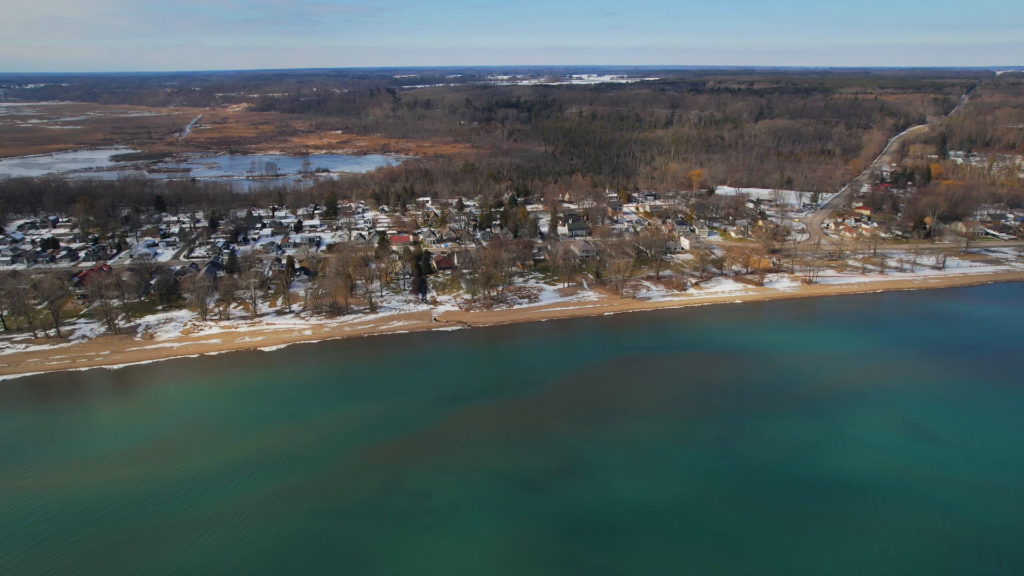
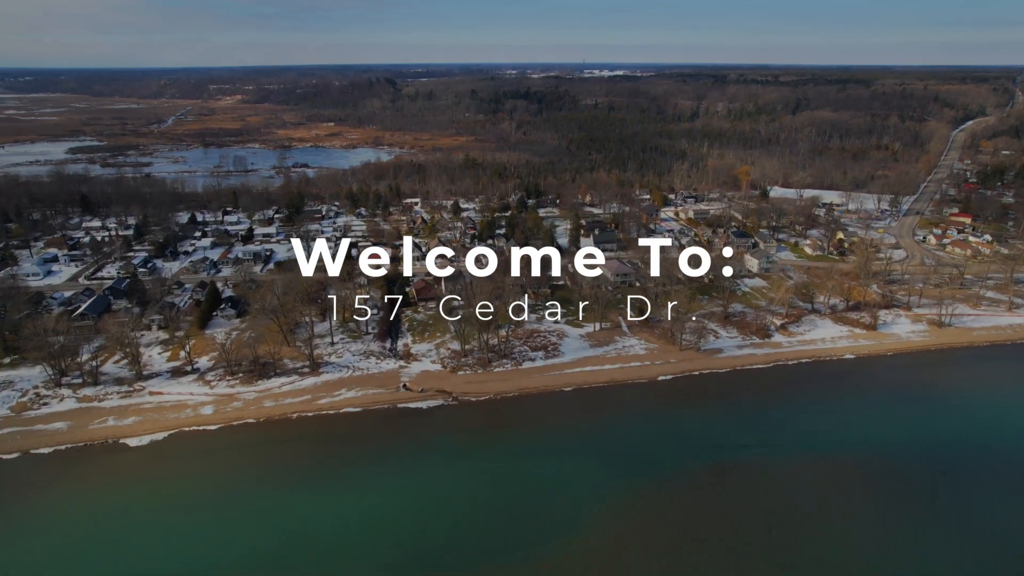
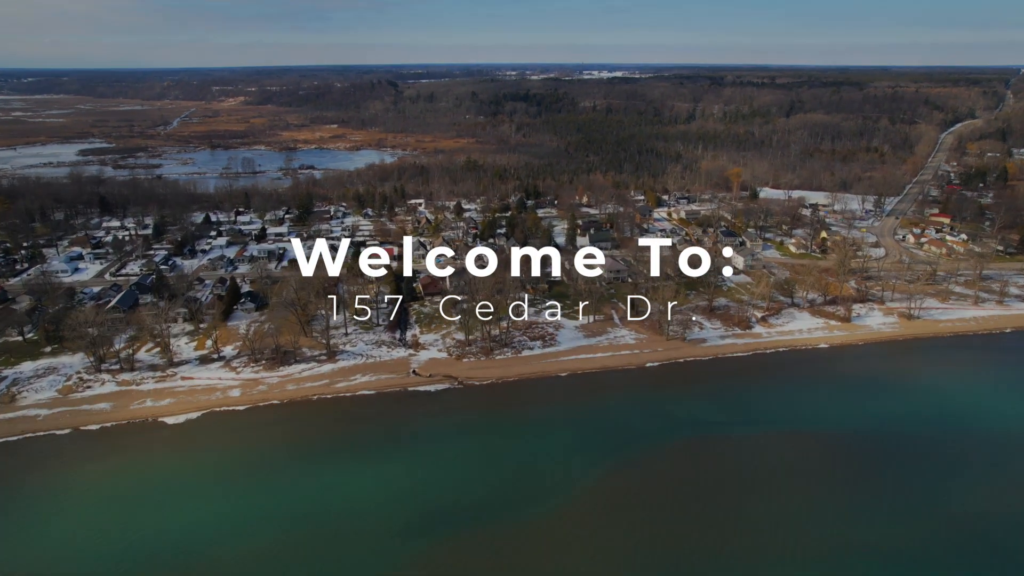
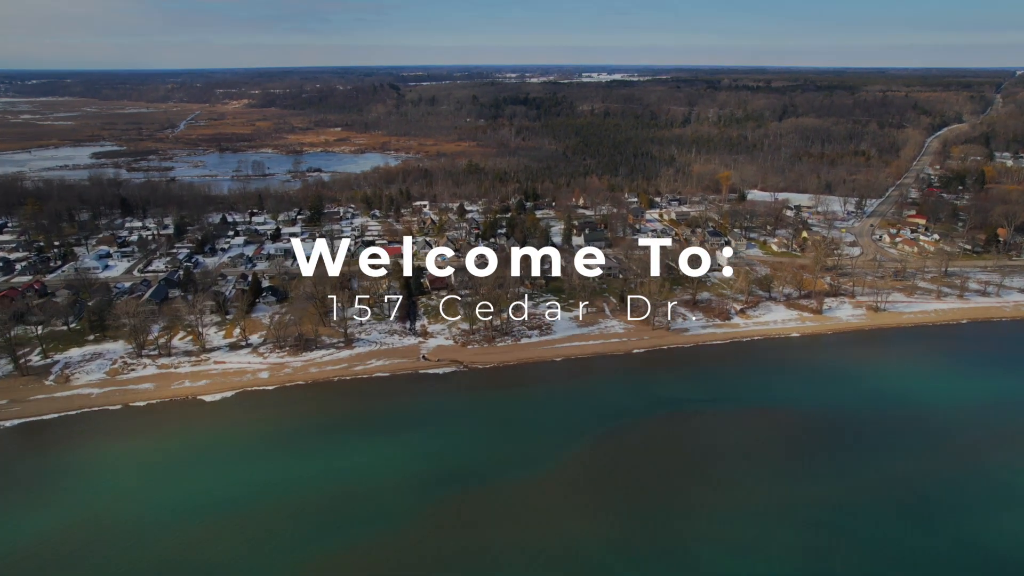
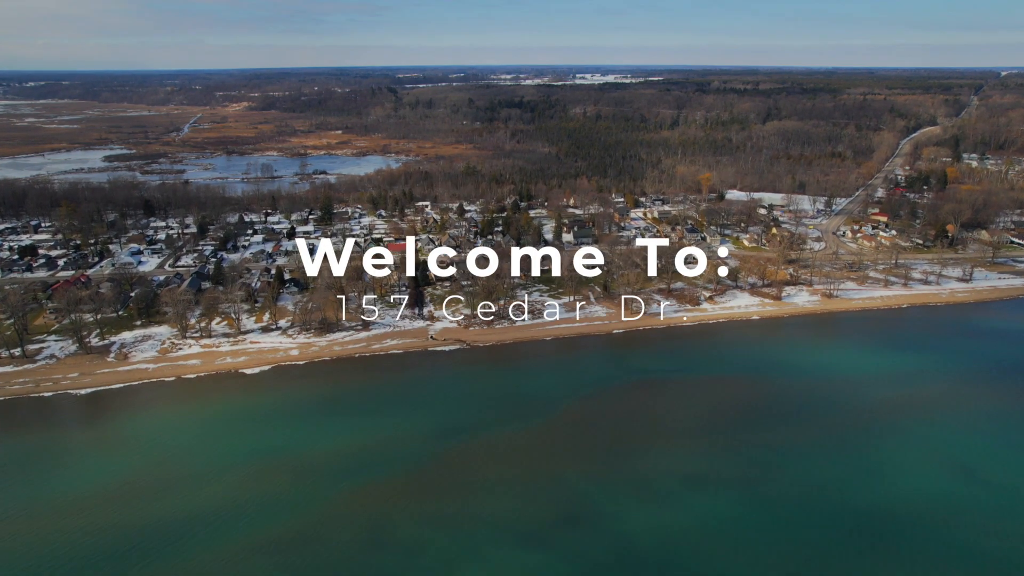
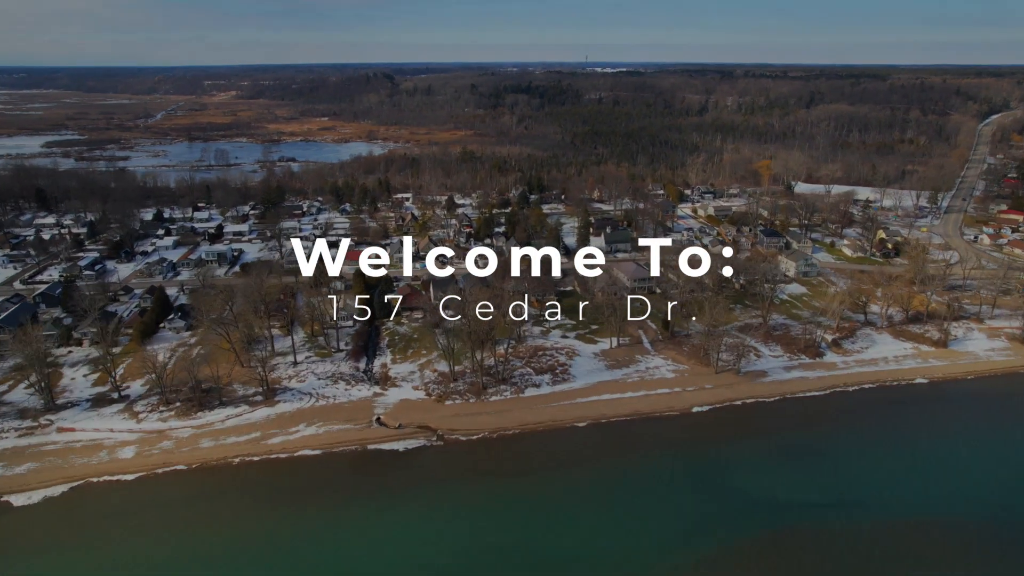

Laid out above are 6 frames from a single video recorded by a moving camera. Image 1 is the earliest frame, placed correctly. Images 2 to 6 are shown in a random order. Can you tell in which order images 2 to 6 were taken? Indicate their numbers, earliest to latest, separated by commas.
5, 4, 3, 2, 6
